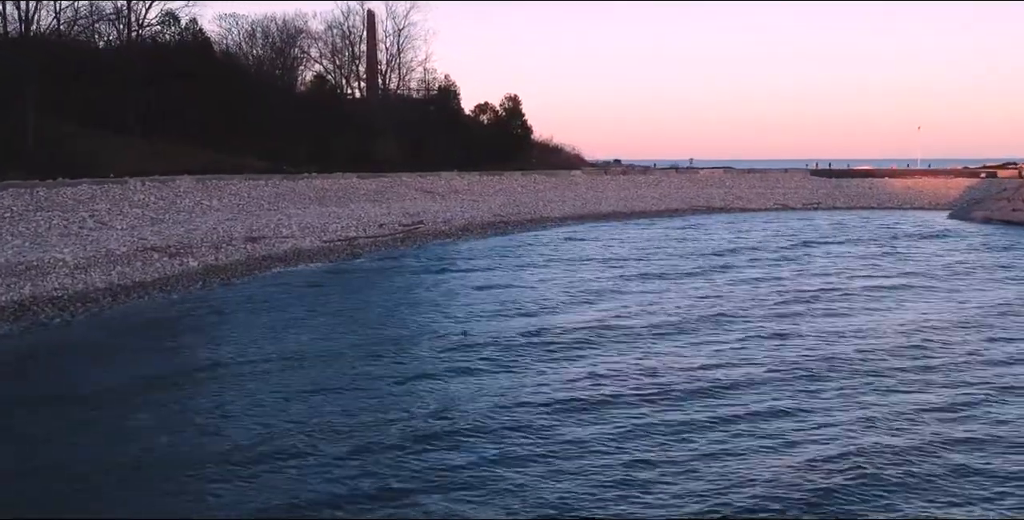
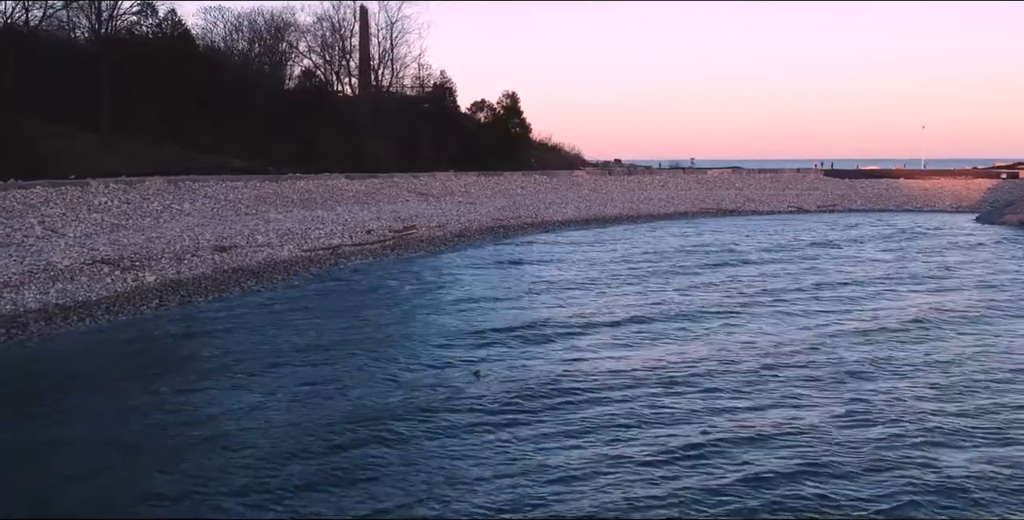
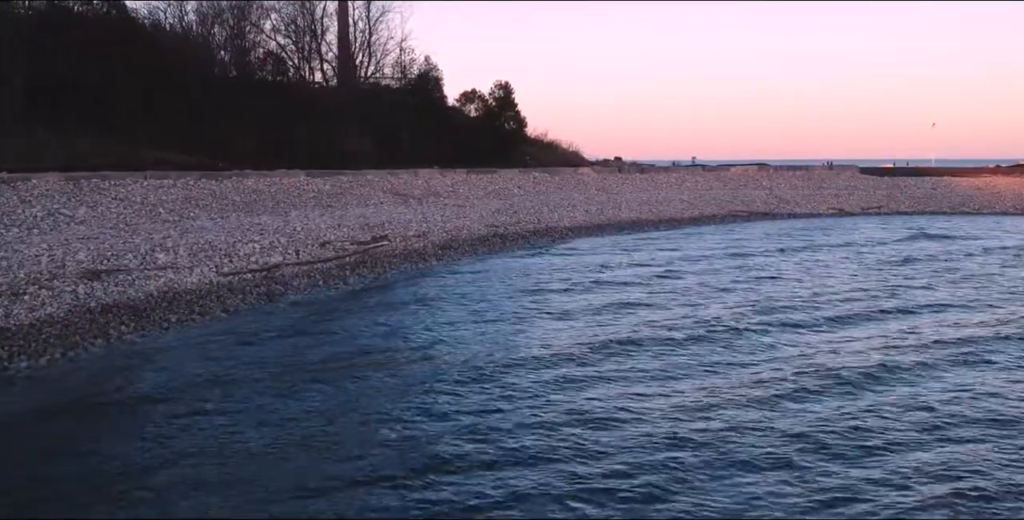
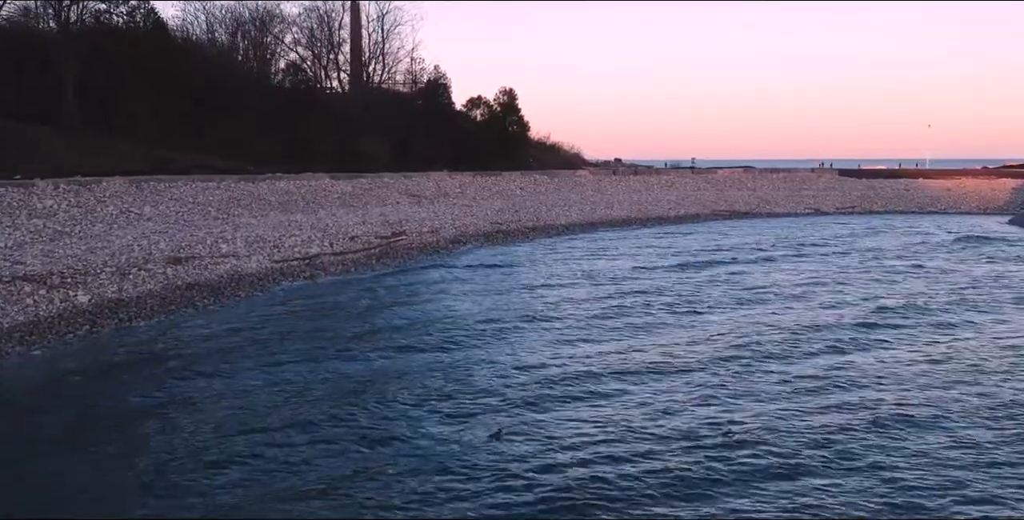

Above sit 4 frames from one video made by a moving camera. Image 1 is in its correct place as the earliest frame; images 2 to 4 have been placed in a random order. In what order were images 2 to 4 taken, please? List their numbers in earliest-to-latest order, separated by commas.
2, 4, 3
